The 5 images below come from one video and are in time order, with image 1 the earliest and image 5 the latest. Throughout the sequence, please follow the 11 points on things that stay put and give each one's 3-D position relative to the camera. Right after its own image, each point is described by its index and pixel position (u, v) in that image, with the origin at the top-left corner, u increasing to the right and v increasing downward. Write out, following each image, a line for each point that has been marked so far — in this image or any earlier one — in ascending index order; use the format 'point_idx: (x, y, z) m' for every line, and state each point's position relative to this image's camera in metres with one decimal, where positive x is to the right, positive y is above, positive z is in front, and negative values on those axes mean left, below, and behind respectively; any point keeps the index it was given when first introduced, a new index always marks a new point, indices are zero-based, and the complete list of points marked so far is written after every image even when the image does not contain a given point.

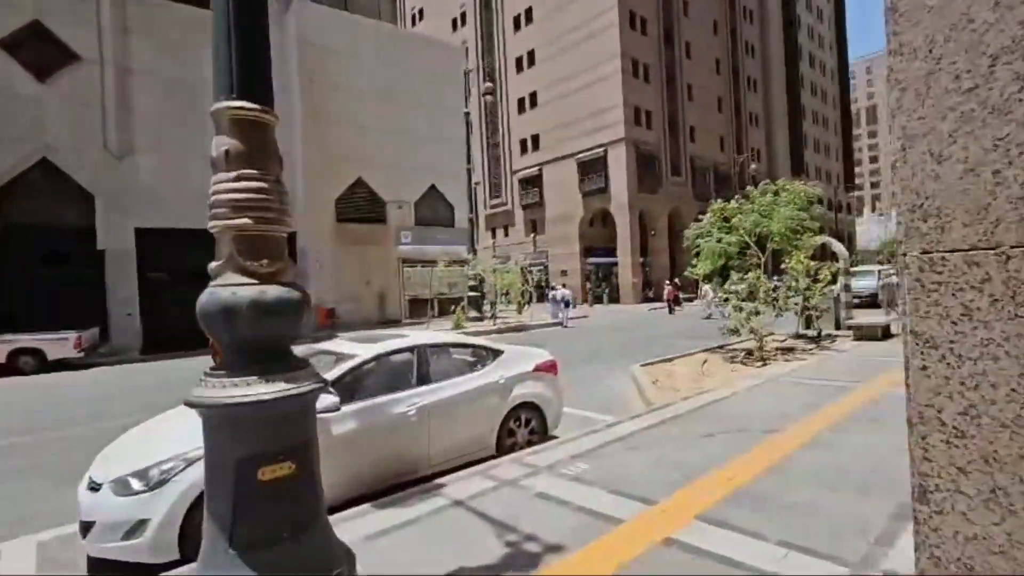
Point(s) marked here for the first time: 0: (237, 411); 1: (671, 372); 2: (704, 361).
0: (-1.5, -0.7, +2.7) m
1: (+3.4, -1.8, +11.0) m
2: (+4.5, -1.7, +11.8) m
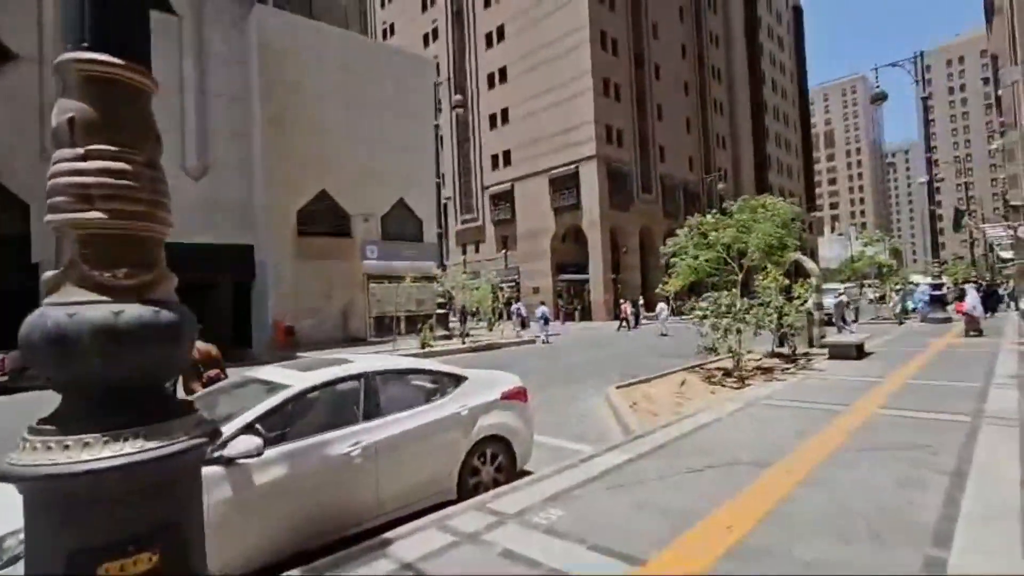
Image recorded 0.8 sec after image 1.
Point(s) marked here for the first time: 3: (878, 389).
0: (-1.6, -0.7, +1.9) m
1: (+2.7, -2.2, +10.4) m
2: (+3.8, -2.1, +11.3) m
3: (+6.7, -1.9, +9.4) m
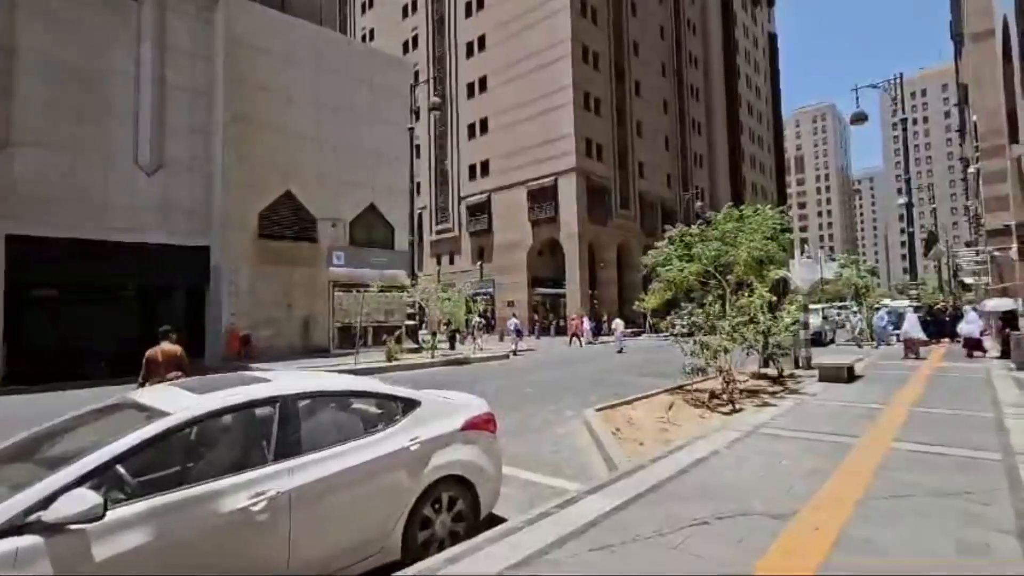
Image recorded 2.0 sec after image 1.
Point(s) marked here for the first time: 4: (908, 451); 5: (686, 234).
0: (-1.8, -0.6, +0.7) m
1: (+2.2, -2.4, +9.4) m
2: (+3.2, -2.4, +10.3) m
3: (+6.2, -2.2, +8.5) m
4: (+5.0, -2.1, +6.5) m
5: (+4.6, +1.4, +13.1) m
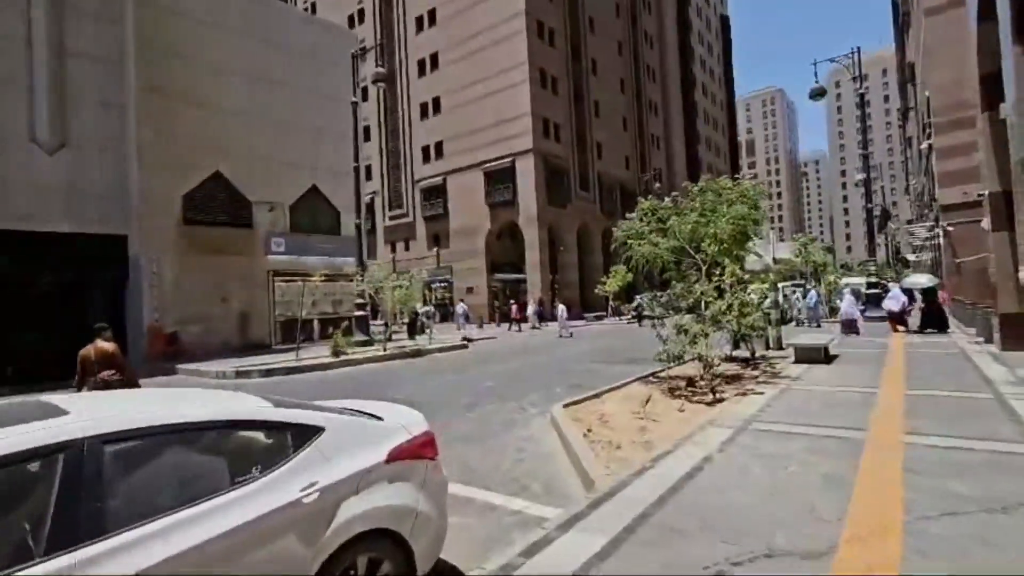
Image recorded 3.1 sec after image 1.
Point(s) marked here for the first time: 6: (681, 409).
0: (-1.8, -0.6, -0.8) m
1: (+1.5, -2.0, +8.2) m
2: (+2.4, -2.0, +9.2) m
3: (+5.5, -1.7, +7.7) m
4: (+4.5, -1.7, +5.6) m
5: (+3.5, +1.9, +12.1) m
6: (+2.7, -2.0, +8.3) m
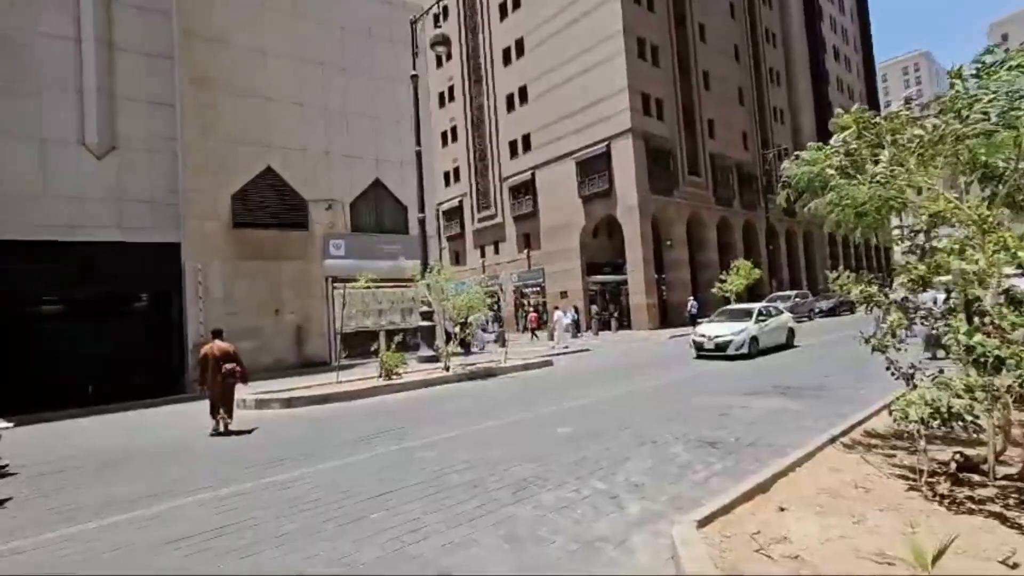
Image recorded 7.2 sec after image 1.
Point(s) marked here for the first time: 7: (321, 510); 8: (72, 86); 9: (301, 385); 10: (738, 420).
0: (-3.1, -0.4, -4.7) m
1: (+2.0, -1.9, +3.5) m
2: (+3.1, -1.8, +4.3) m
3: (+5.8, -1.5, +2.1) m
4: (+4.4, -1.5, +0.3) m
5: (+4.6, +2.1, +6.9) m
6: (+3.2, -1.8, +3.3) m
7: (-2.0, -2.3, +5.4) m
8: (-14.2, +6.4, +16.2) m
9: (-5.8, -2.7, +14.1) m
10: (+3.6, -2.1, +8.2) m
